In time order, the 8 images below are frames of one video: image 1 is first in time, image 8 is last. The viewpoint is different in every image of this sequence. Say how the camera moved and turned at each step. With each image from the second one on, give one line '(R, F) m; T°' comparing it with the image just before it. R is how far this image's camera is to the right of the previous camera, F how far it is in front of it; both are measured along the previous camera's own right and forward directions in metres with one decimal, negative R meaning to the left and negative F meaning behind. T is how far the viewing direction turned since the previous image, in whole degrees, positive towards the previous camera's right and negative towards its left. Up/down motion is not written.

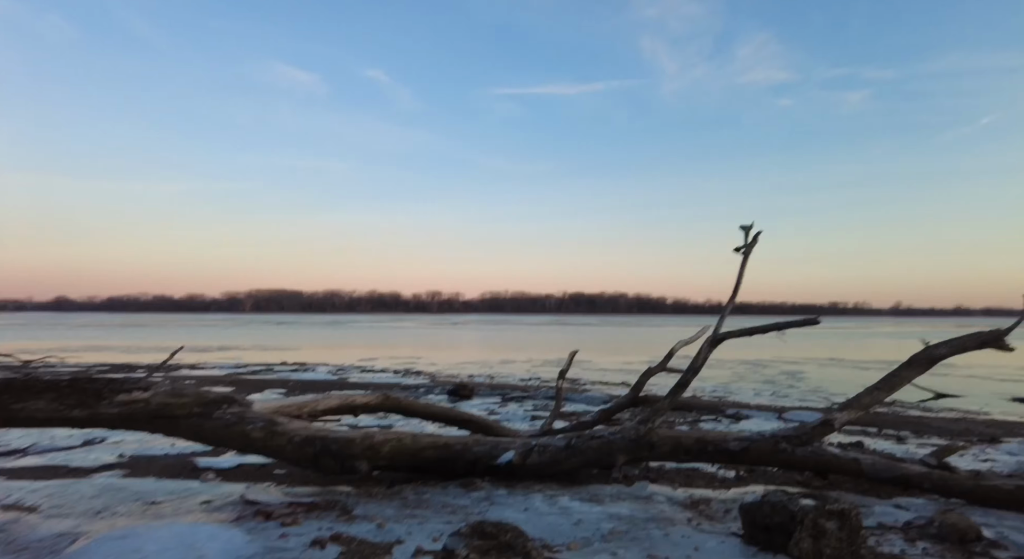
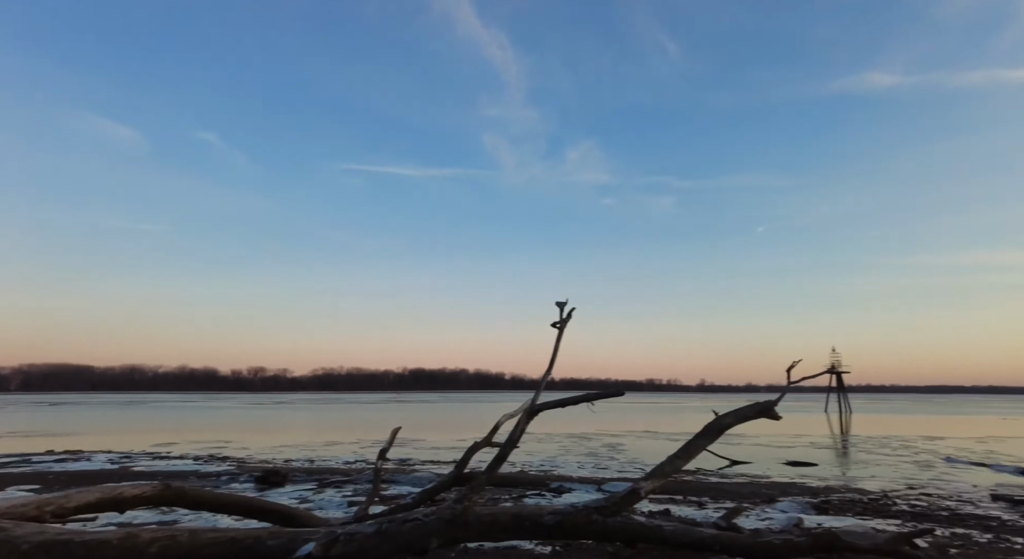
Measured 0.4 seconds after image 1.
(+0.2, +0.1) m; +16°
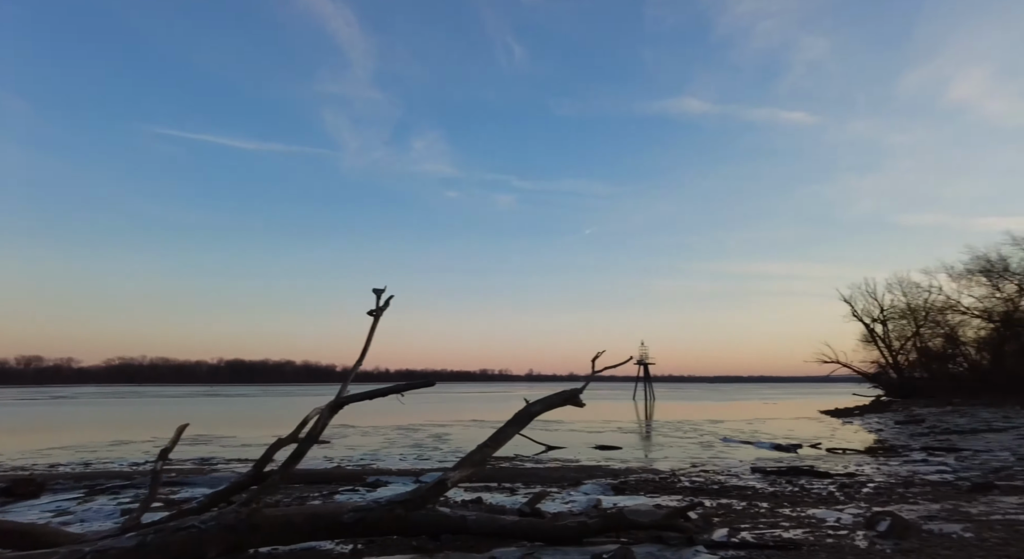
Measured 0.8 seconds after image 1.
(+0.3, +0.1) m; +16°
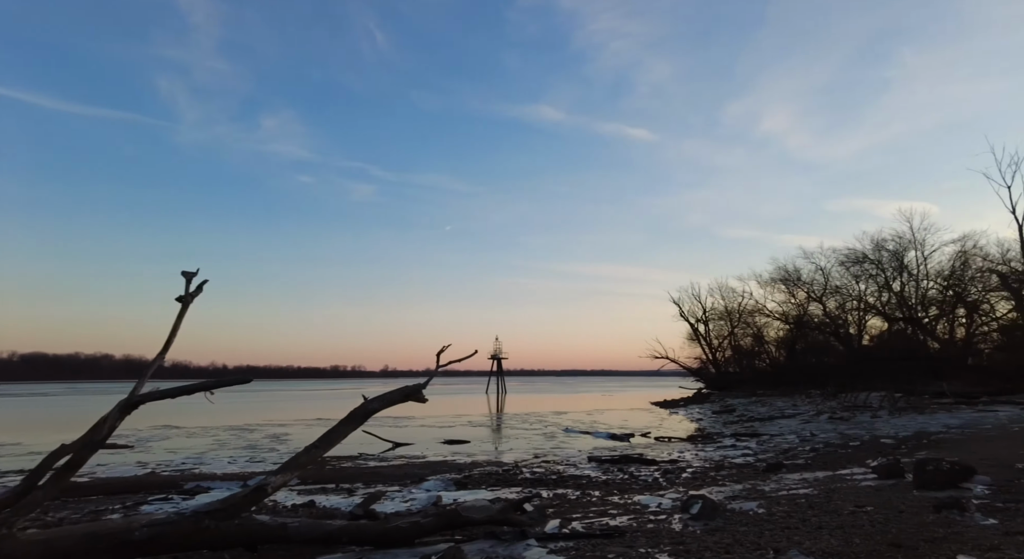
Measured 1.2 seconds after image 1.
(+0.2, +0.2) m; +14°
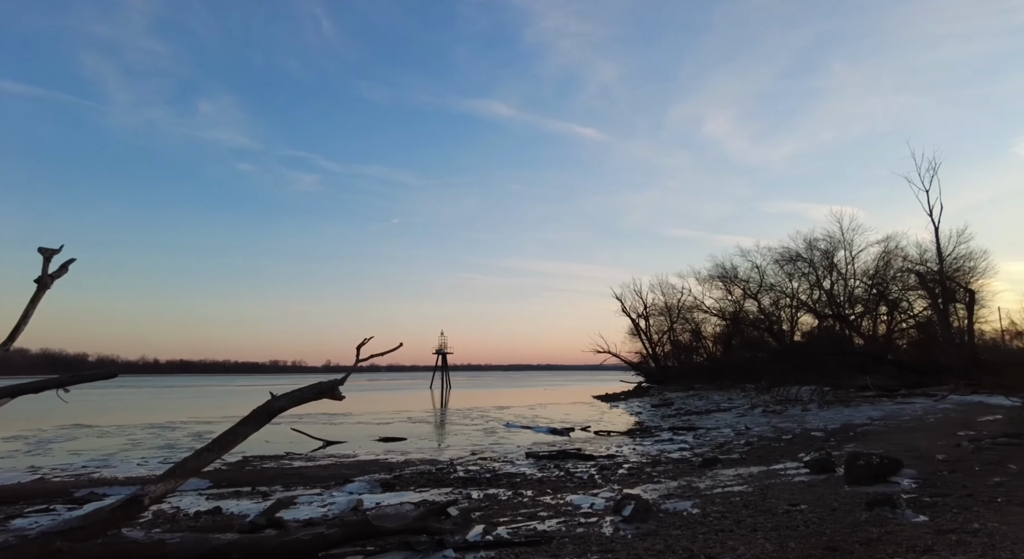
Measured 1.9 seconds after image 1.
(+0.3, +0.6) m; +5°
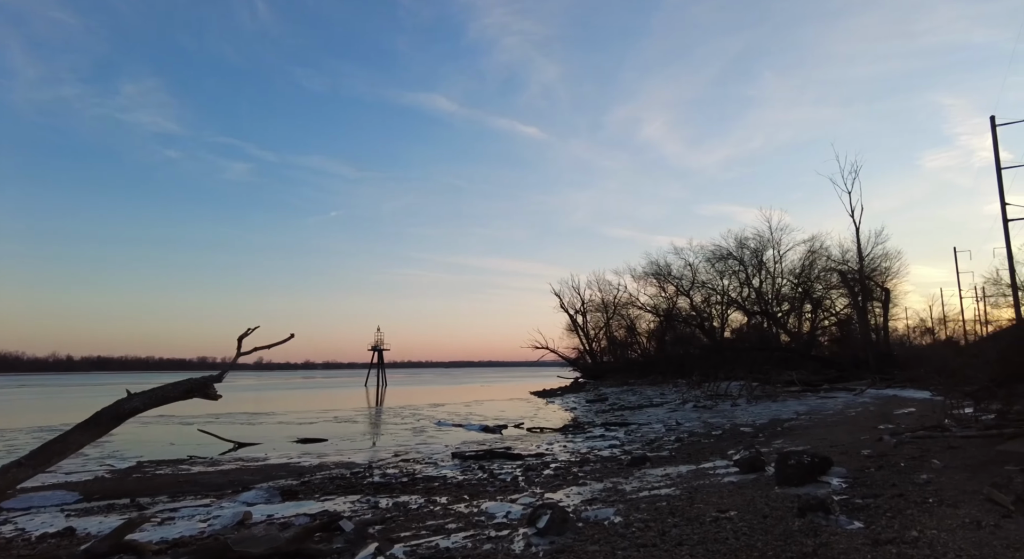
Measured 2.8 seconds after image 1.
(+0.4, +0.8) m; +6°
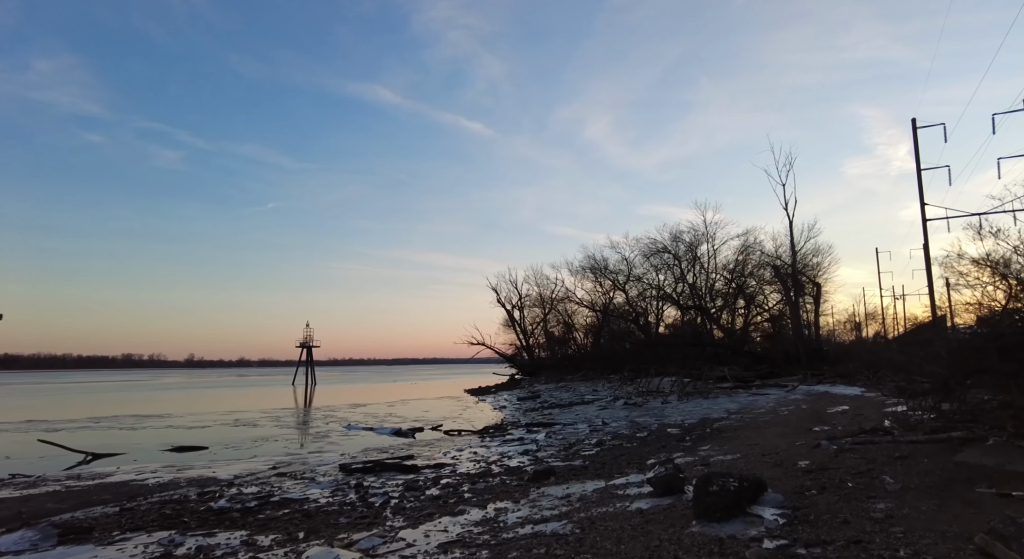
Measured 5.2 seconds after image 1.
(+1.1, +2.0) m; +5°
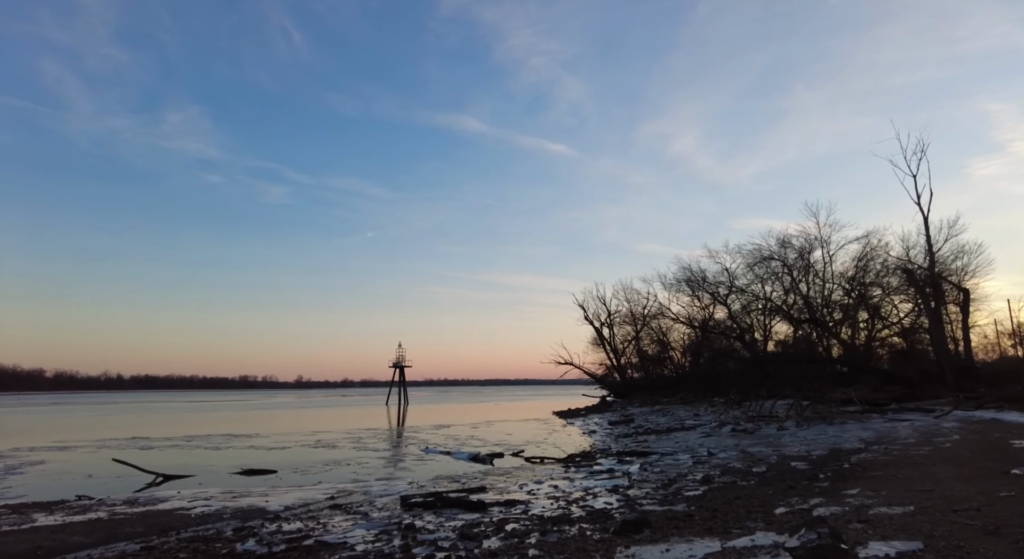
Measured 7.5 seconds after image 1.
(+0.2, +2.0) m; -9°
